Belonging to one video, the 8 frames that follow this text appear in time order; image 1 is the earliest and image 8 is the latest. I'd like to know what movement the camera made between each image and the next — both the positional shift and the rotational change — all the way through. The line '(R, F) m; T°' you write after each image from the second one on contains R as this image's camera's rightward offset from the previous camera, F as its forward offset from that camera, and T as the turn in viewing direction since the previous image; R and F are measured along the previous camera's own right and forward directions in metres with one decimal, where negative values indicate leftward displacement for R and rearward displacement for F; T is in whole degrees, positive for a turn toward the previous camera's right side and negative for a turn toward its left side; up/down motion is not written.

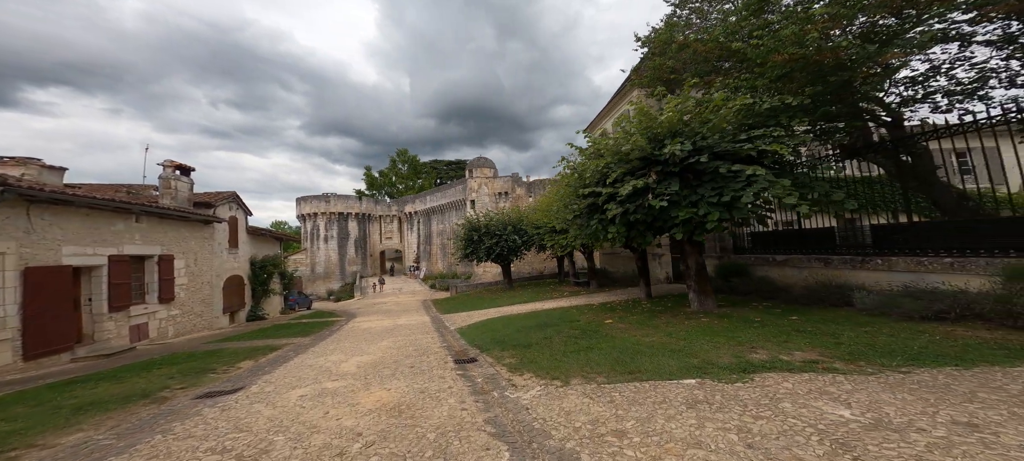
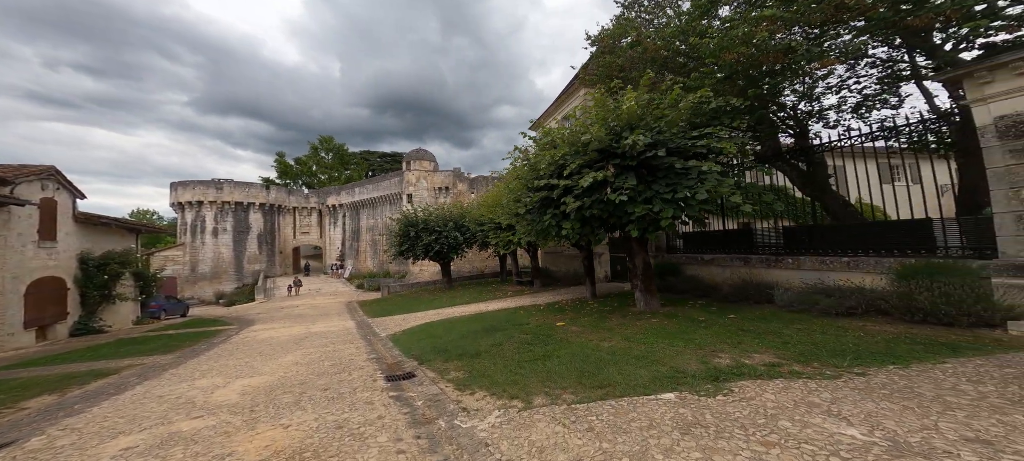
(-0.1, +0.8) m; +10°
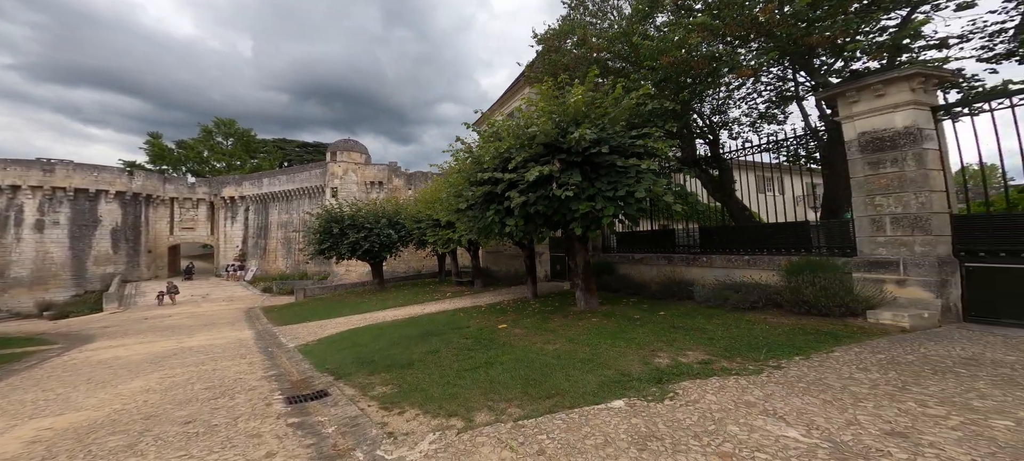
(0.0, +0.3) m; +10°
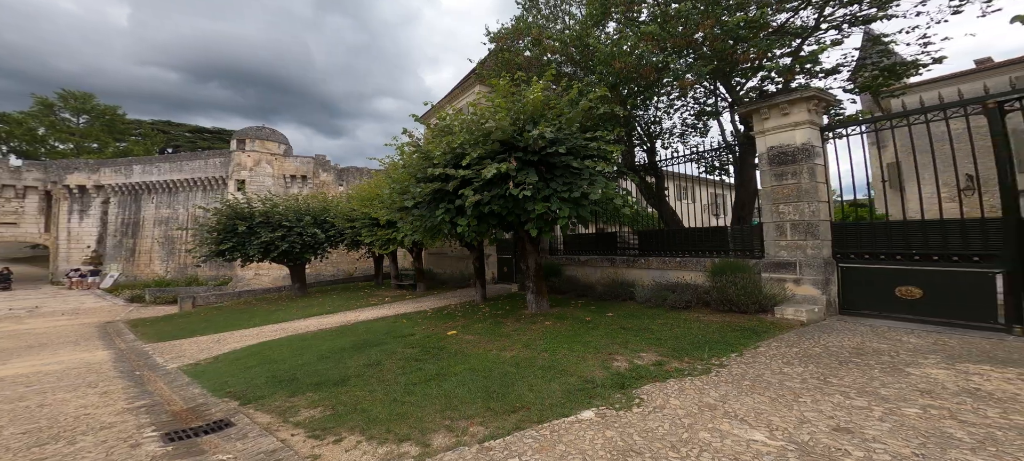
(-0.2, +0.3) m; +9°
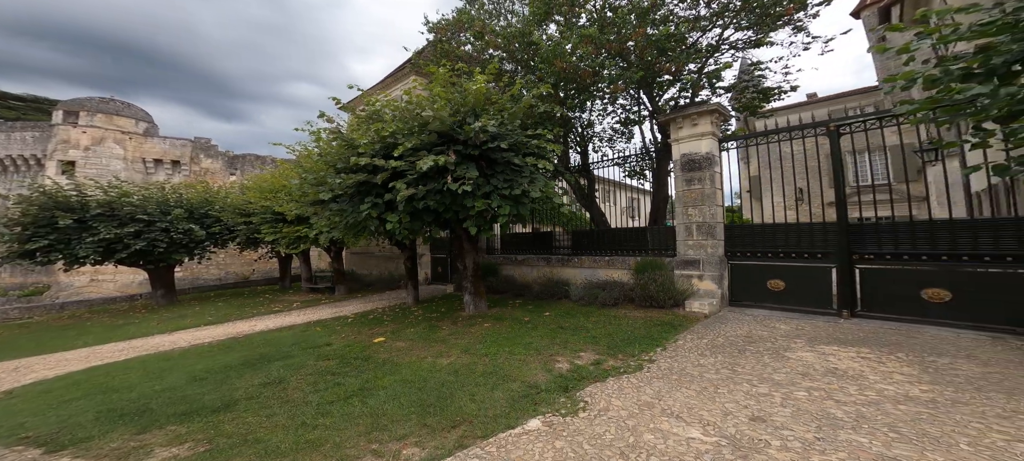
(-0.1, +0.2) m; +10°
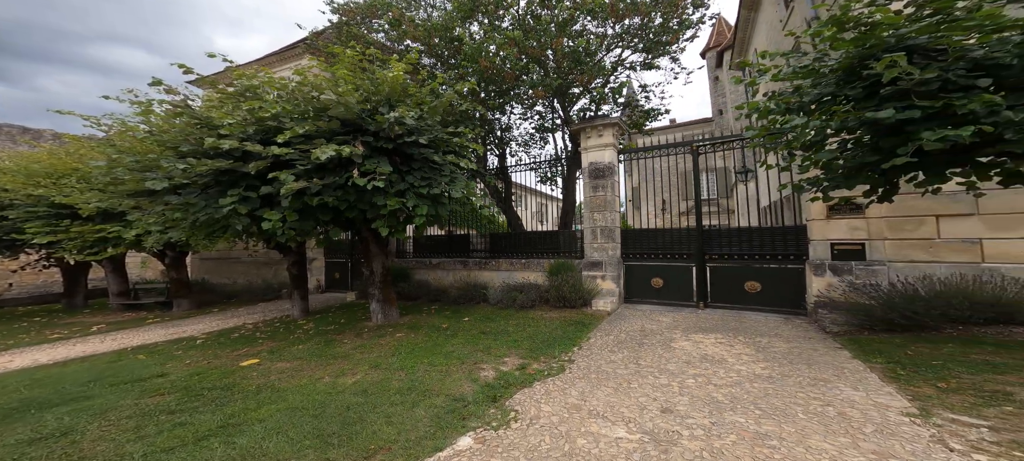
(-0.1, +0.2) m; +13°
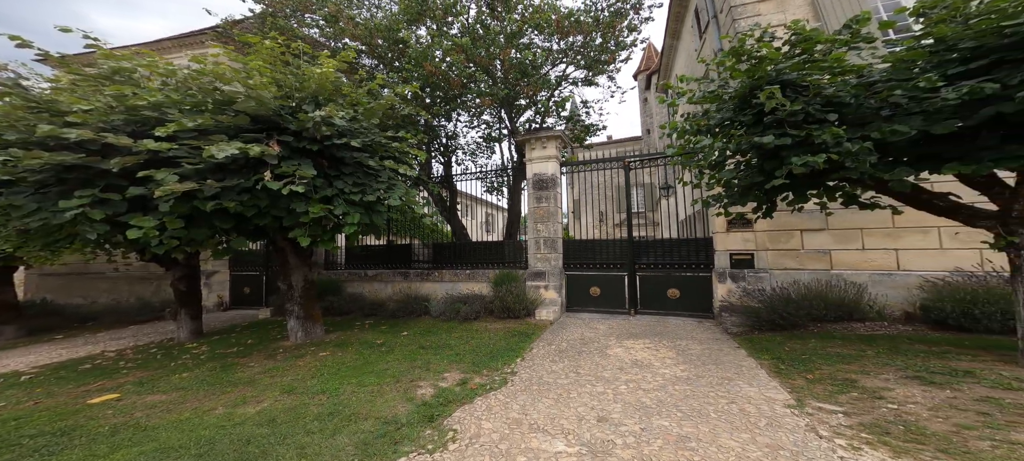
(+0.1, +0.1) m; +8°
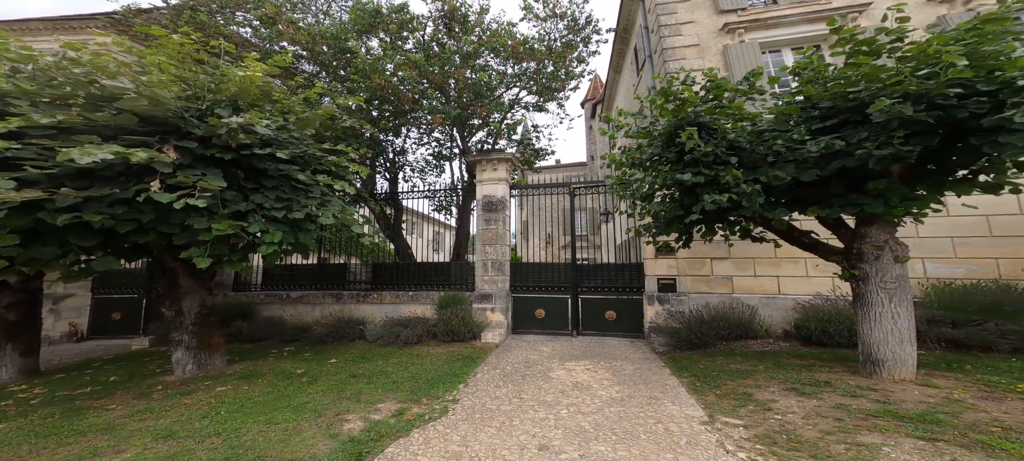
(+0.1, +0.1) m; +7°
